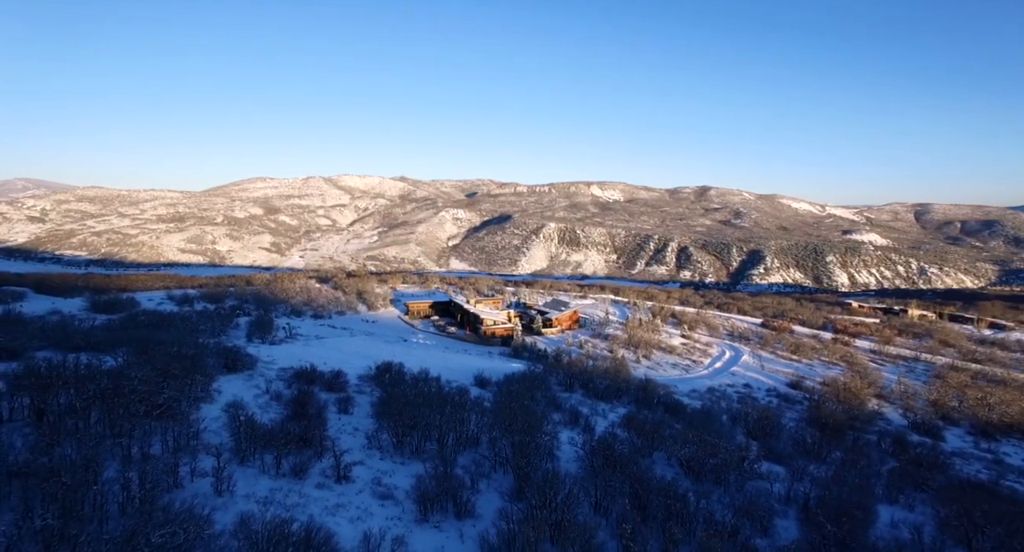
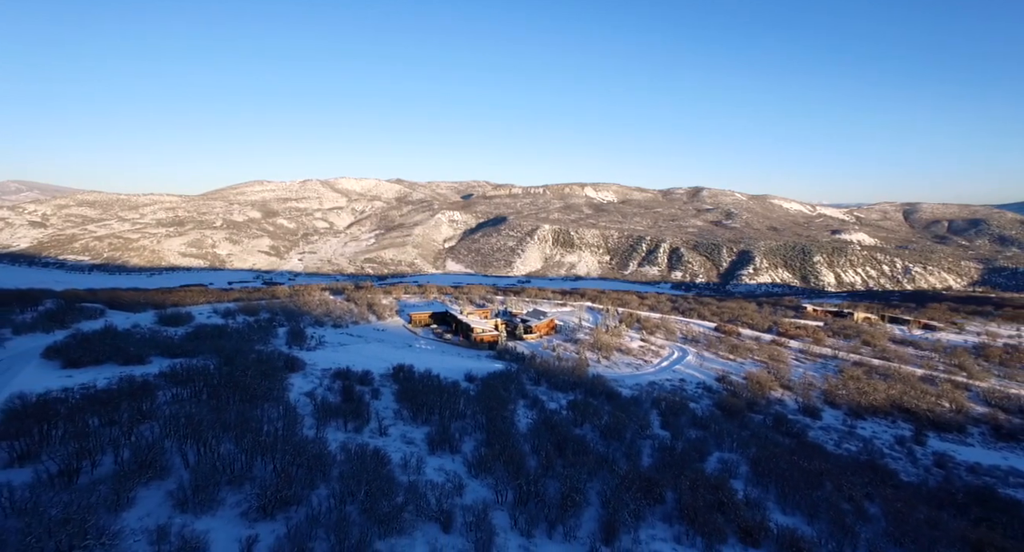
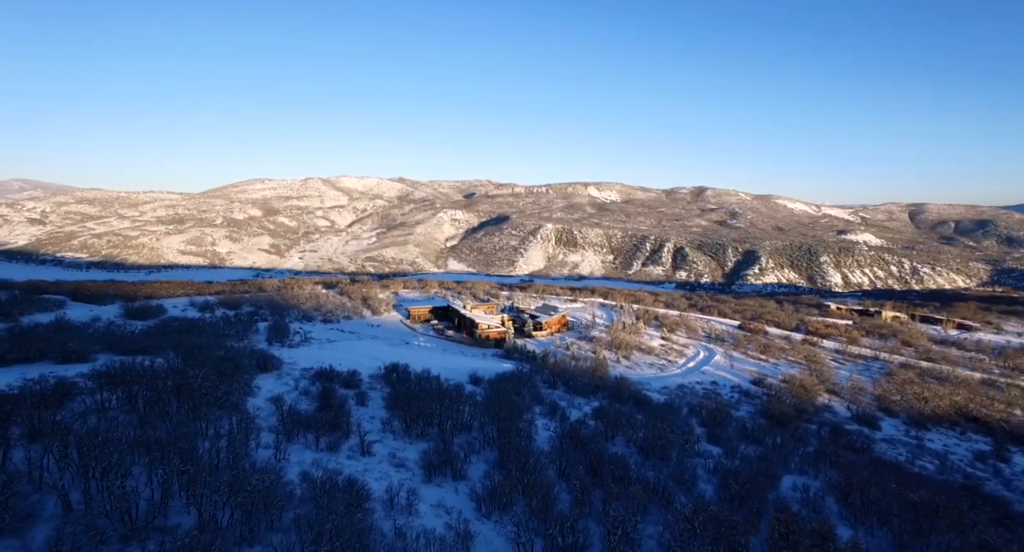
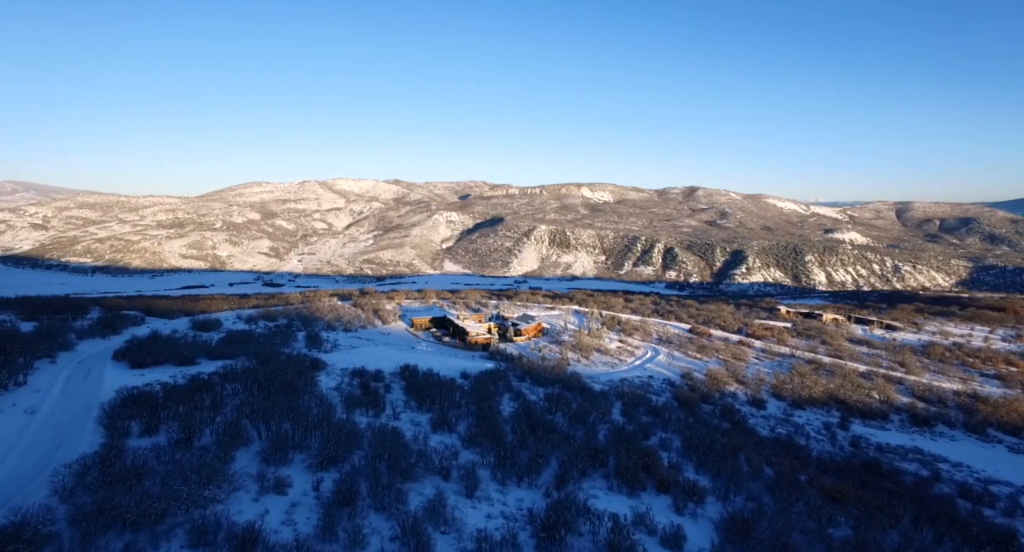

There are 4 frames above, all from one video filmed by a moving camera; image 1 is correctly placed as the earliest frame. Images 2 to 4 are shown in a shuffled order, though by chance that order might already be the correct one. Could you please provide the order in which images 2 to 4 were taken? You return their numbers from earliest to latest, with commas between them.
3, 2, 4
